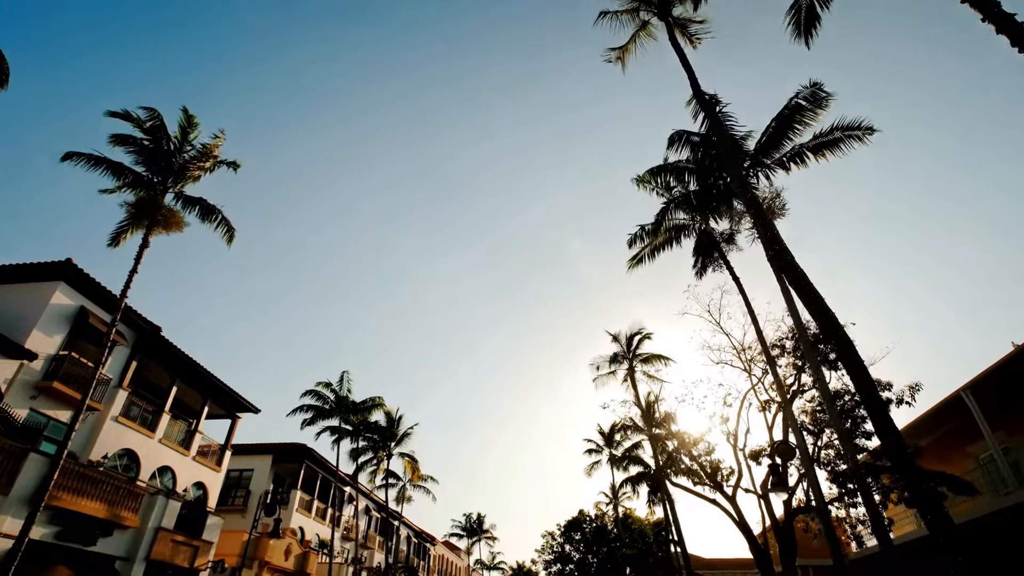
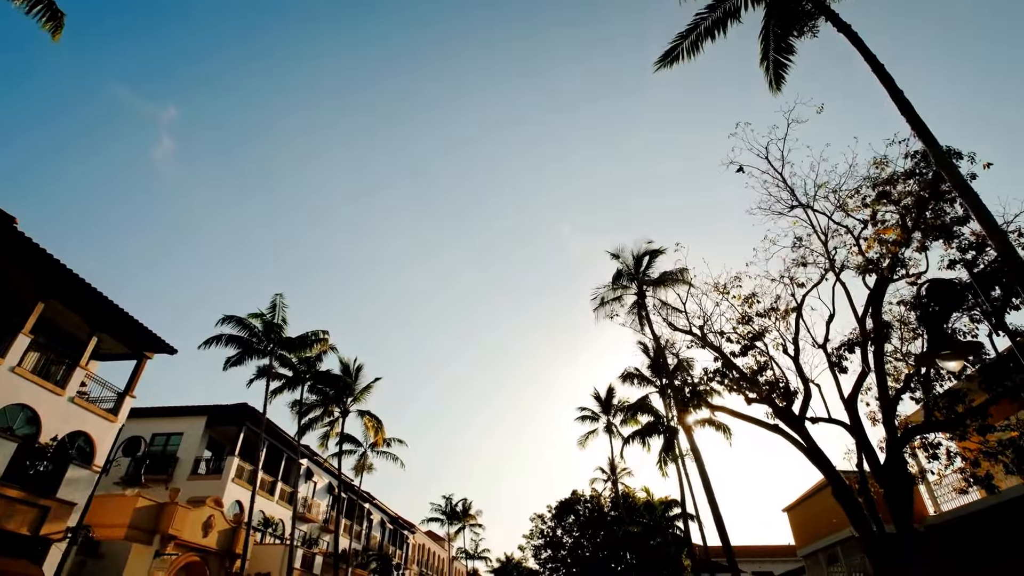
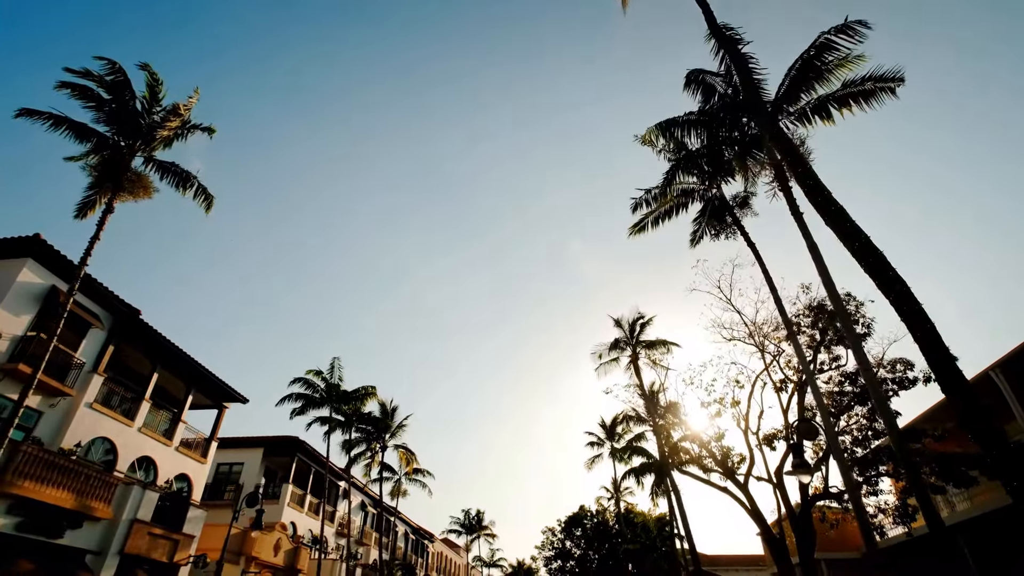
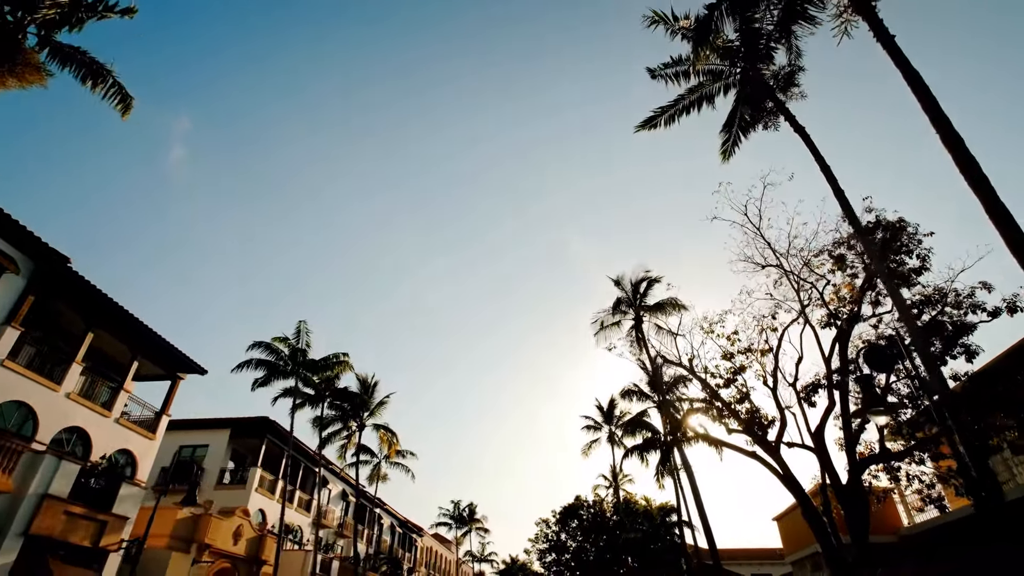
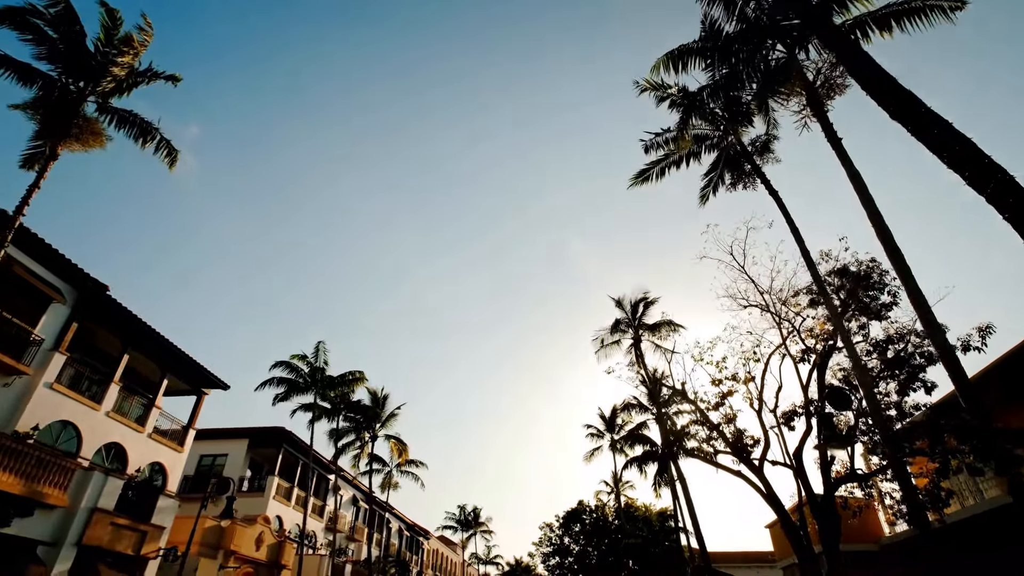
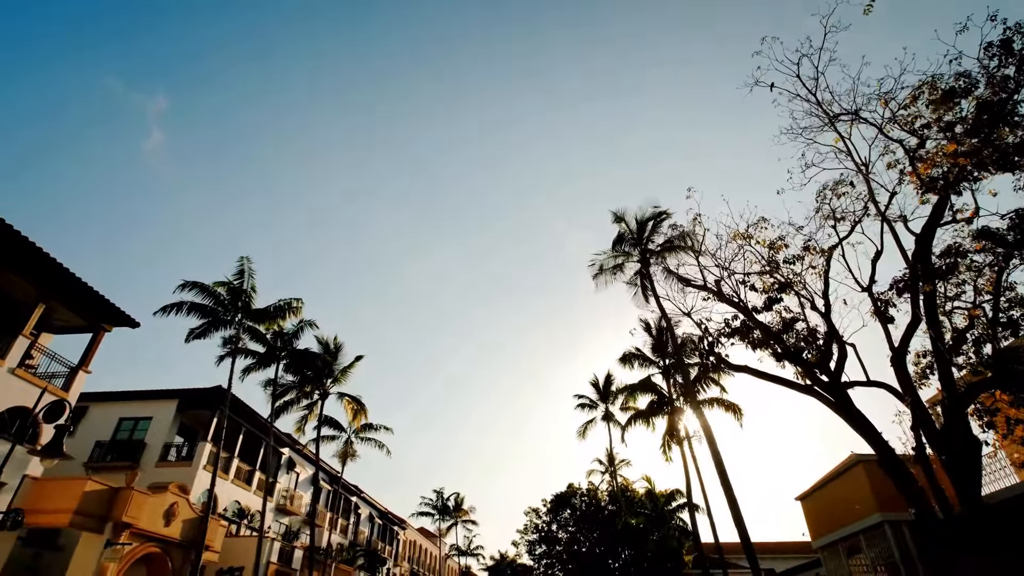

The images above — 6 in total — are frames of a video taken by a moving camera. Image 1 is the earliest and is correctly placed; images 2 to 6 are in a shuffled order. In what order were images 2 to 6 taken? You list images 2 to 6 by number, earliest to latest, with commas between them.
3, 5, 4, 2, 6
